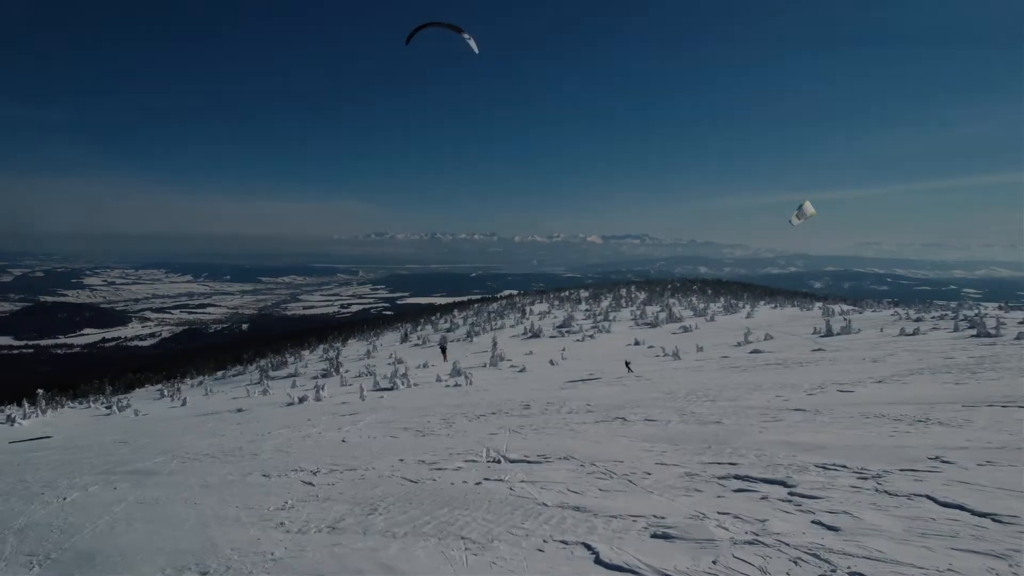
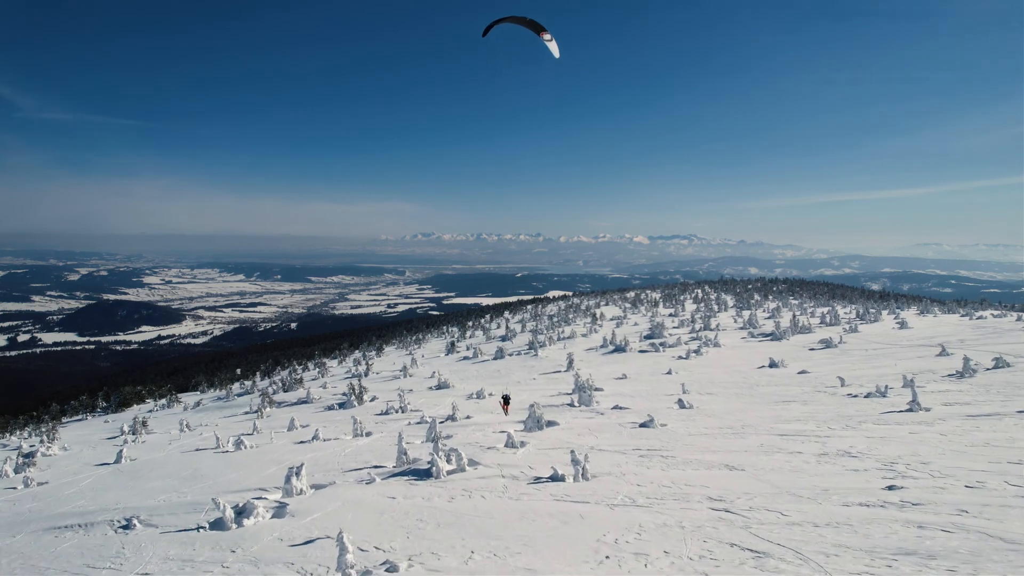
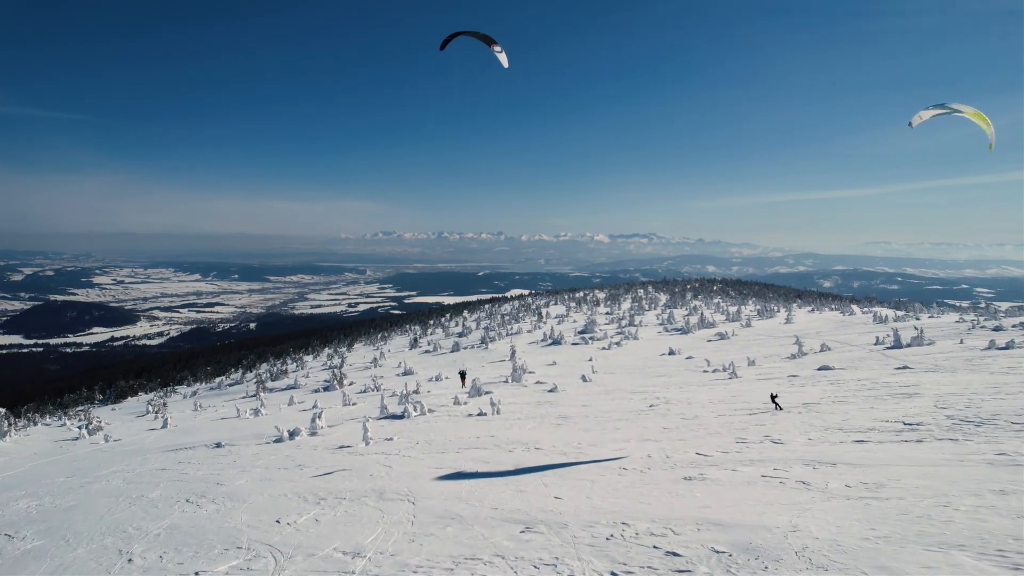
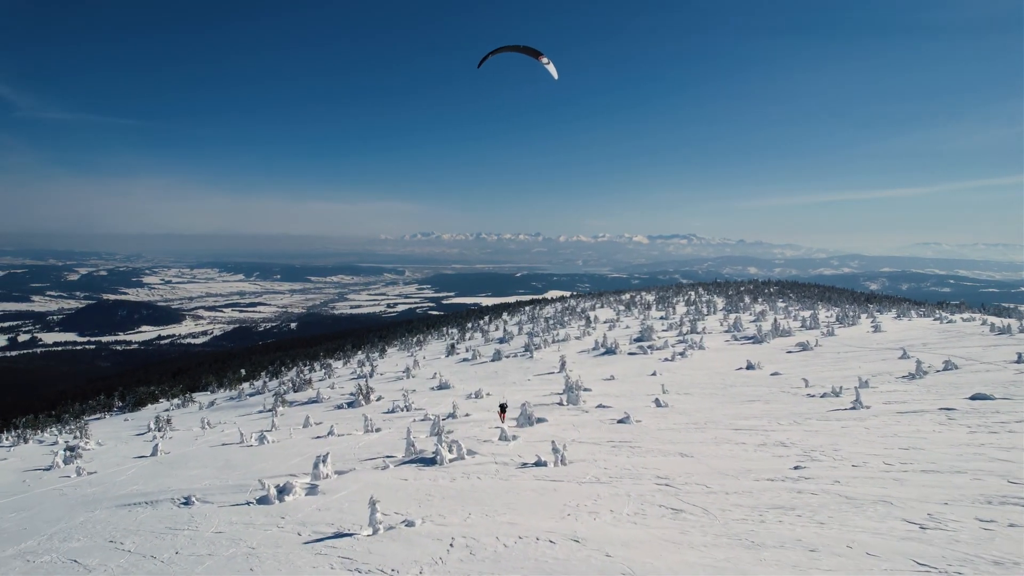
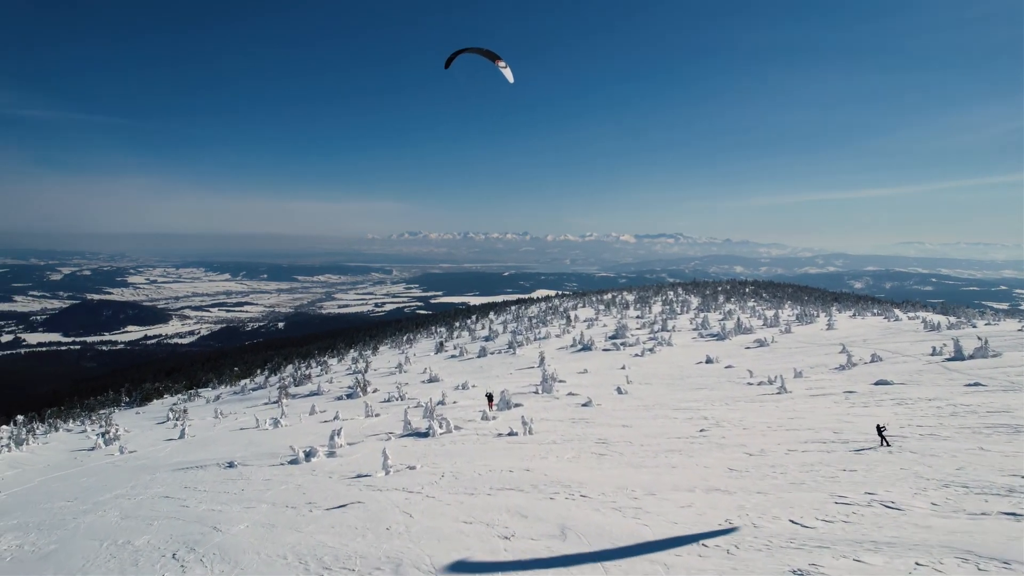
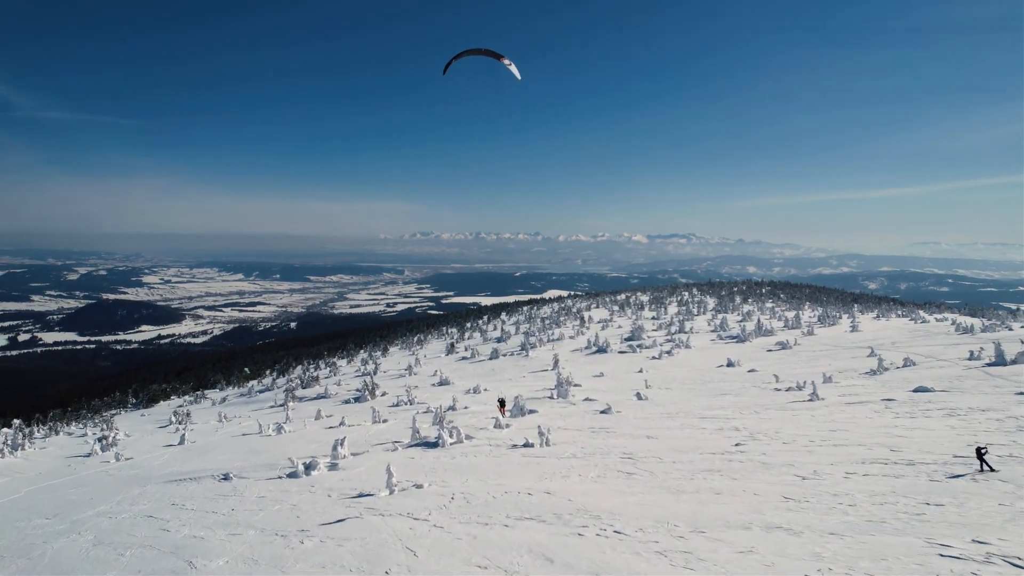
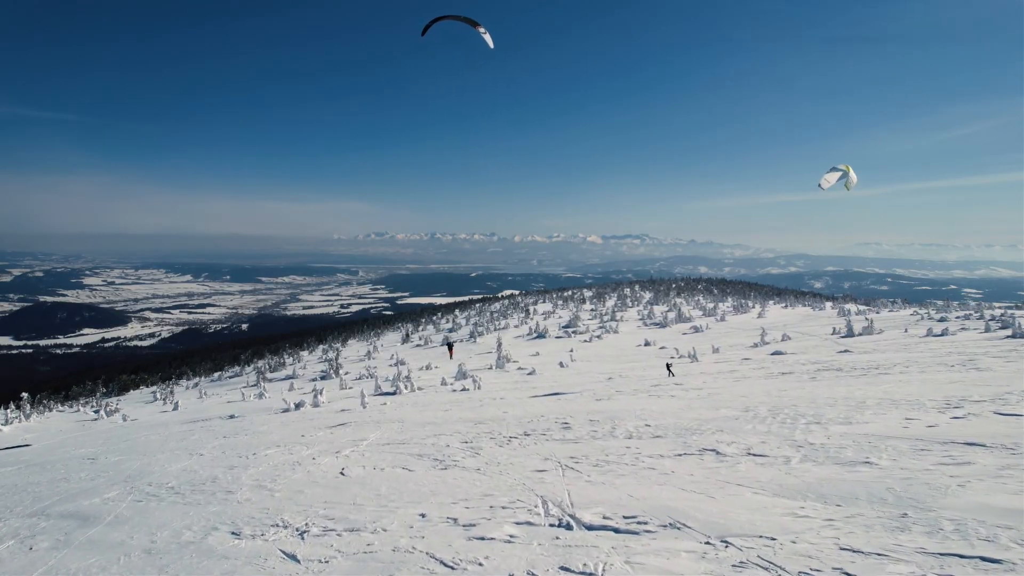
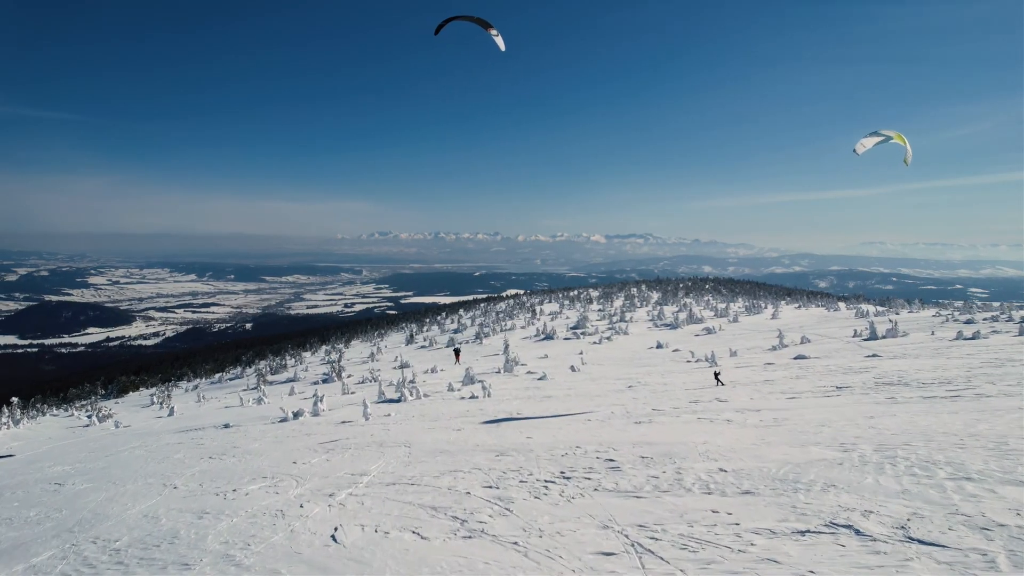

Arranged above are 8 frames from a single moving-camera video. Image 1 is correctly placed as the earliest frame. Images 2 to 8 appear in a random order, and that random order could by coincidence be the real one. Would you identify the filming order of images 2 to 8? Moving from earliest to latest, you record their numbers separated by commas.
7, 8, 3, 5, 6, 4, 2
